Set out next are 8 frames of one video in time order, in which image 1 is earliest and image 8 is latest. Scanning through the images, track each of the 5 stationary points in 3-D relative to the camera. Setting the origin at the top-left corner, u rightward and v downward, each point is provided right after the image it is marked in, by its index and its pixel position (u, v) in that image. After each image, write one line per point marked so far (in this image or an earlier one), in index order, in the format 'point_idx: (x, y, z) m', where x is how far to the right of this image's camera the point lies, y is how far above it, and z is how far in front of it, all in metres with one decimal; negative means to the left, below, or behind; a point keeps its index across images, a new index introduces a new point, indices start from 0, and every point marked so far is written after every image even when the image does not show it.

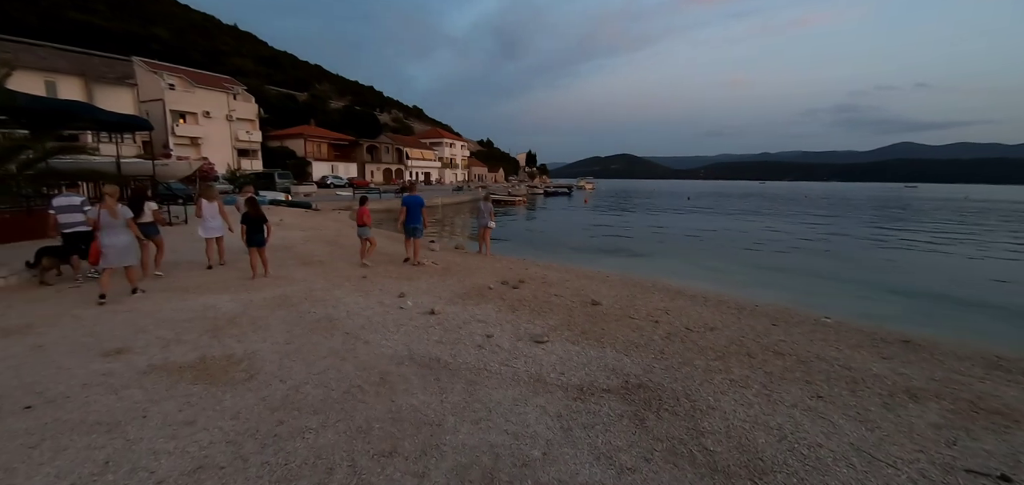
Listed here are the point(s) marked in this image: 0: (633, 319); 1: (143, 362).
0: (+2.3, -1.4, +7.5) m
1: (-4.4, -1.4, +4.8) m
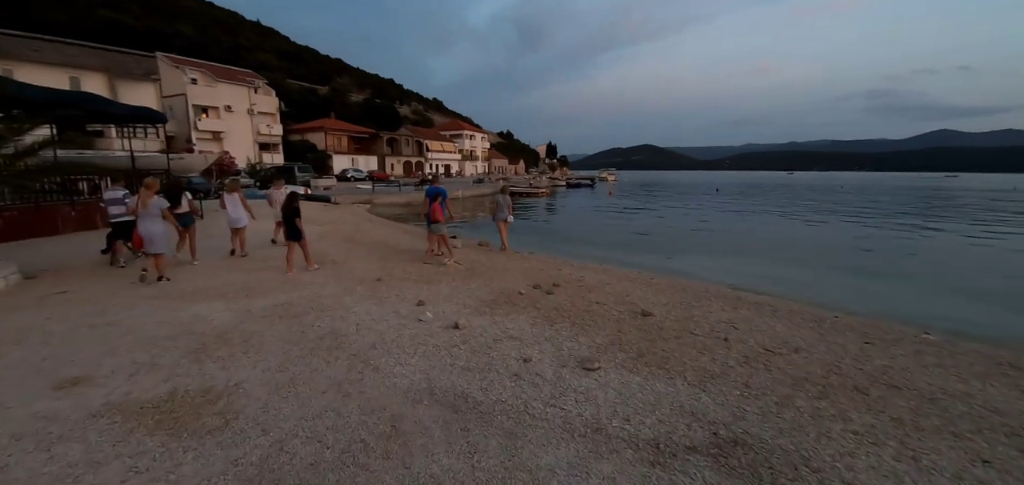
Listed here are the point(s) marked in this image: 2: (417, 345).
0: (+2.9, -1.5, +6.2) m
1: (-3.9, -1.5, +3.8) m
2: (-1.3, -1.4, +5.3) m
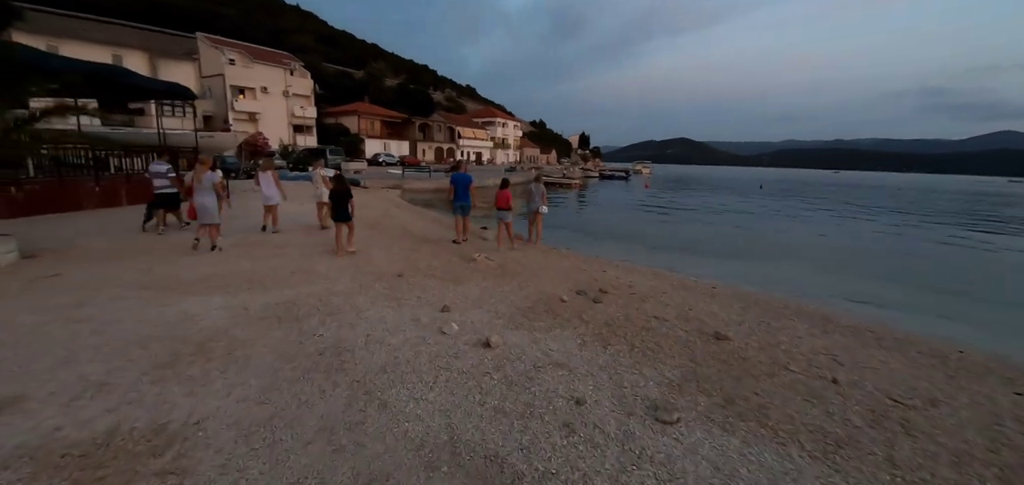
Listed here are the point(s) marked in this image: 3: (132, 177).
0: (+3.4, -1.6, +4.8) m
1: (-3.5, -1.4, +2.8) m
2: (-0.8, -1.3, +4.2) m
3: (-13.9, +2.4, +14.6) m
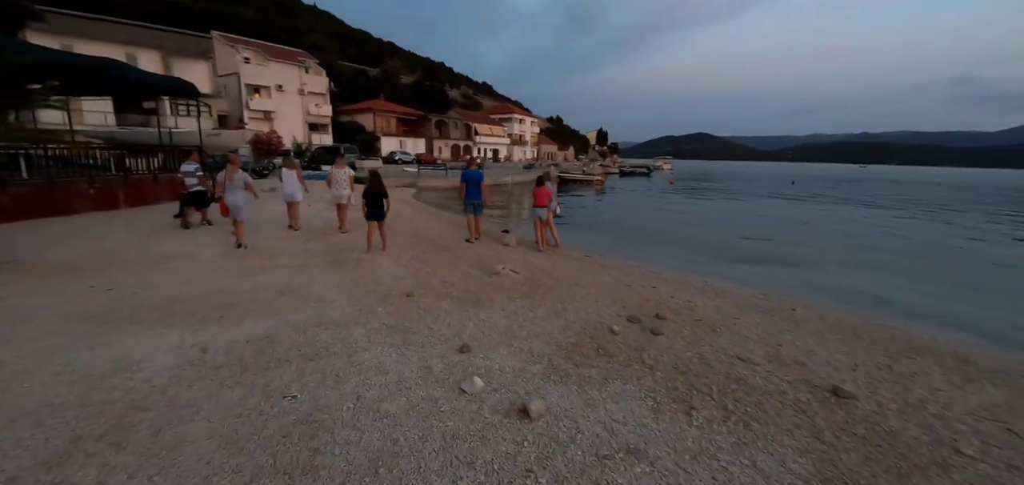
0: (+3.8, -1.8, +3.3) m
1: (-3.2, -1.6, +1.6) m
2: (-0.4, -1.6, +2.8) m
3: (-13.1, +2.2, +13.7) m
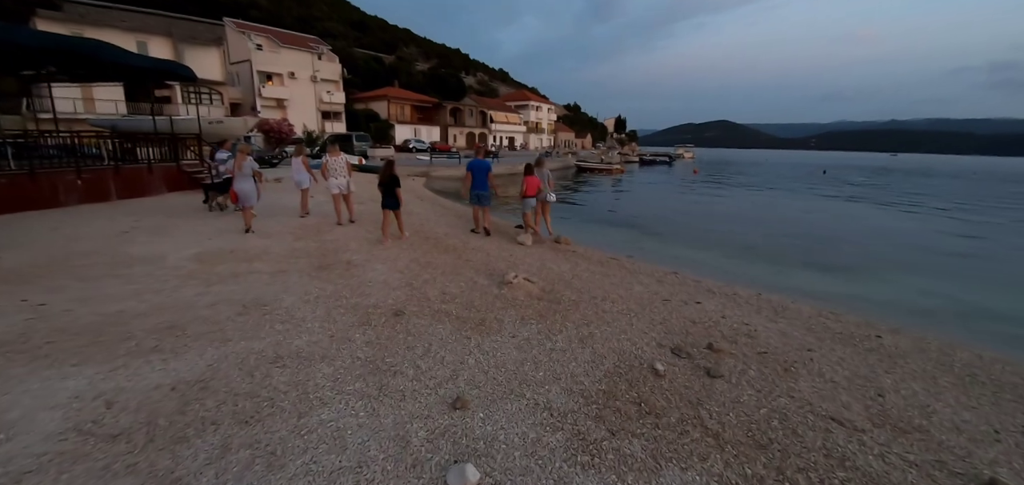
0: (+3.8, -2.0, +1.9) m
1: (-3.2, -1.8, +0.5) m
2: (-0.4, -1.7, +1.6) m
3: (-12.6, +2.4, +12.9) m
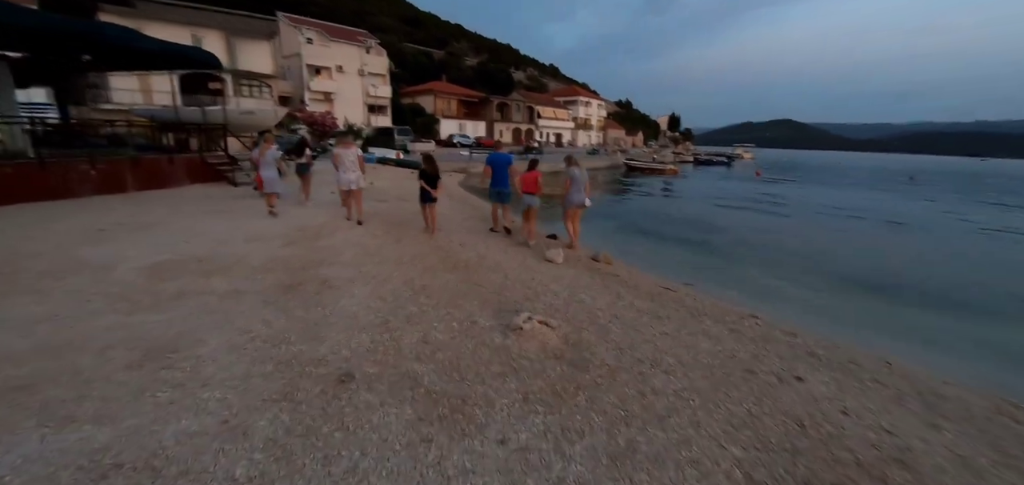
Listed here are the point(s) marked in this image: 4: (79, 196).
0: (+3.4, -2.5, -0.2) m
1: (-3.7, -2.0, -0.8) m
2: (-0.8, -2.1, 0.0) m
3: (-11.5, +2.6, +12.5) m
4: (-11.8, +1.3, +10.9) m
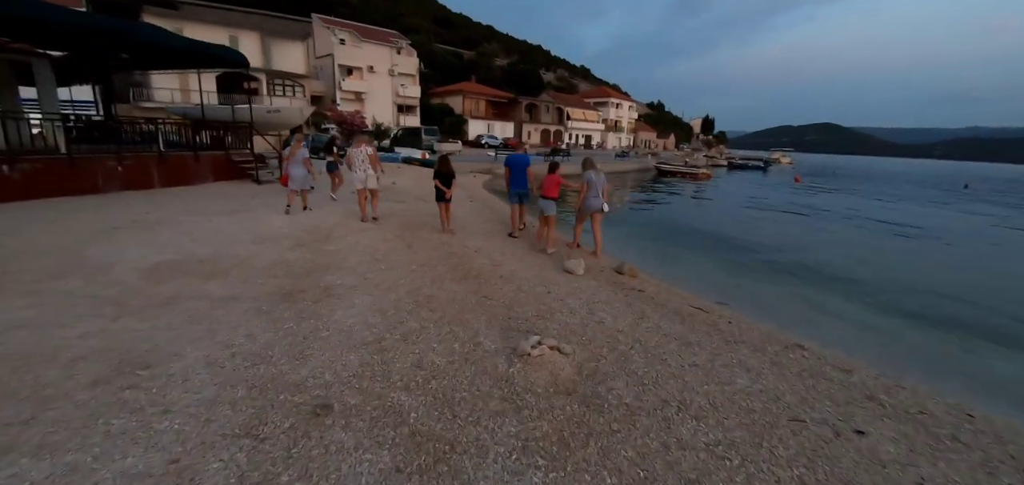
0: (+3.1, -2.8, -0.9) m
1: (-4.0, -2.1, -1.1) m
2: (-1.1, -2.2, -0.5) m
3: (-10.8, +2.8, +12.7) m
4: (-11.2, +1.5, +11.2) m
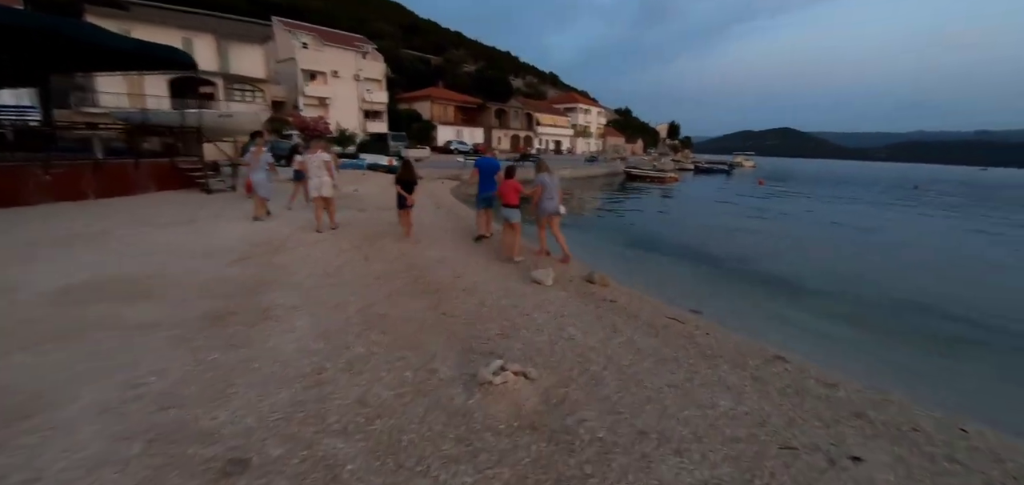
0: (+3.1, -2.7, -1.2) m
1: (-4.0, -2.2, -1.8) m
2: (-1.1, -2.3, -1.0) m
3: (-11.8, +2.3, +11.5) m
4: (-12.1, +1.0, +10.0) m
